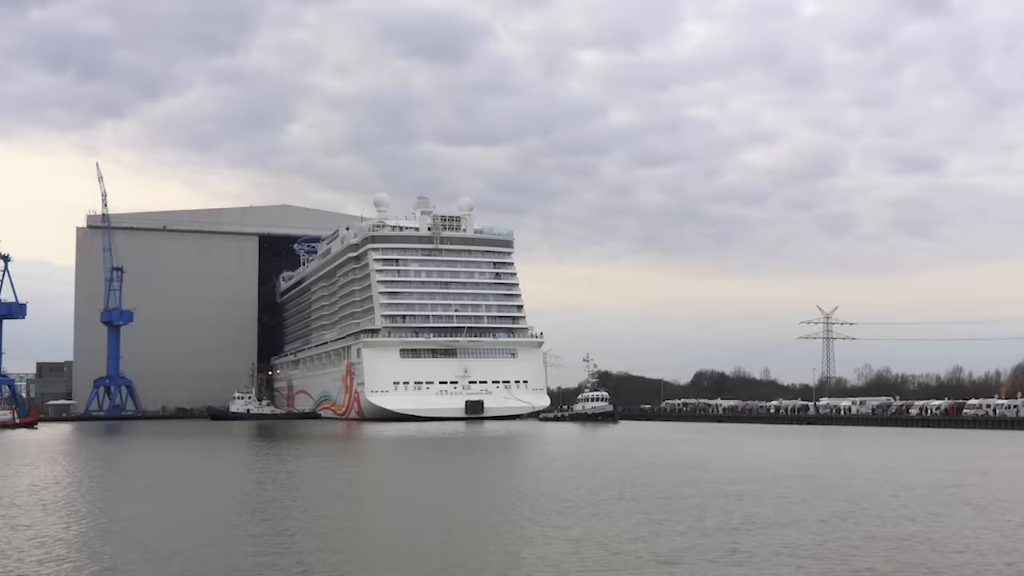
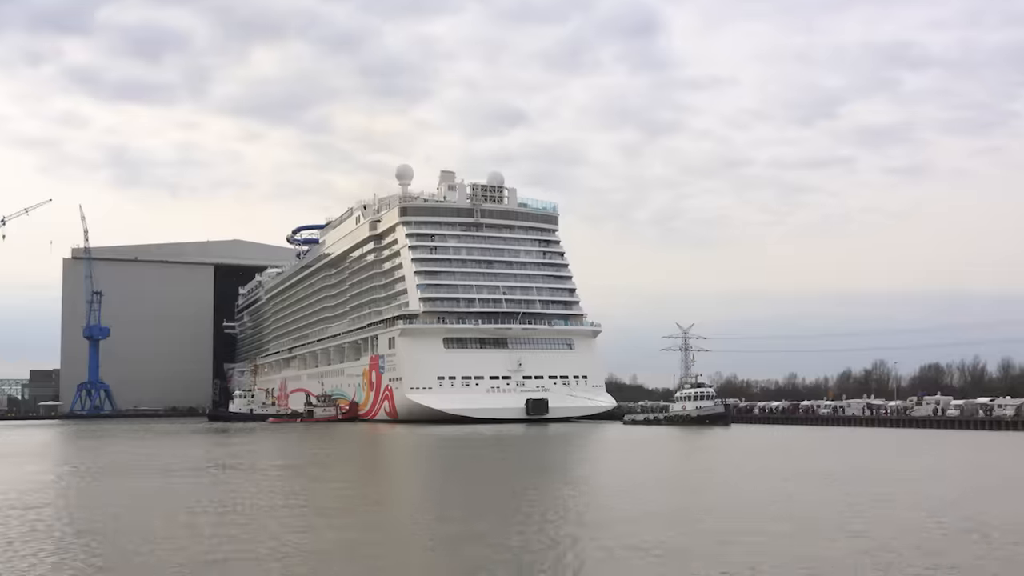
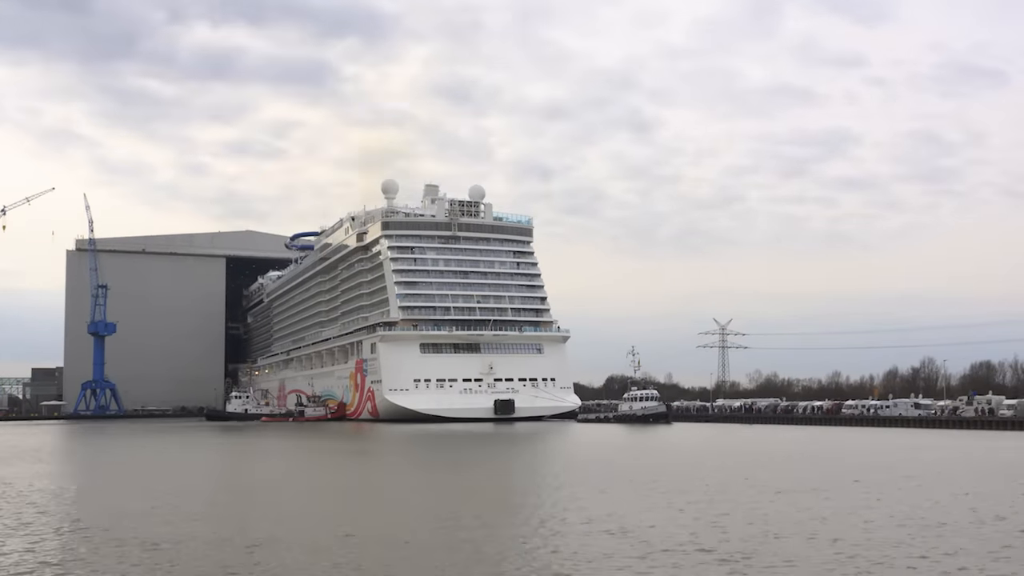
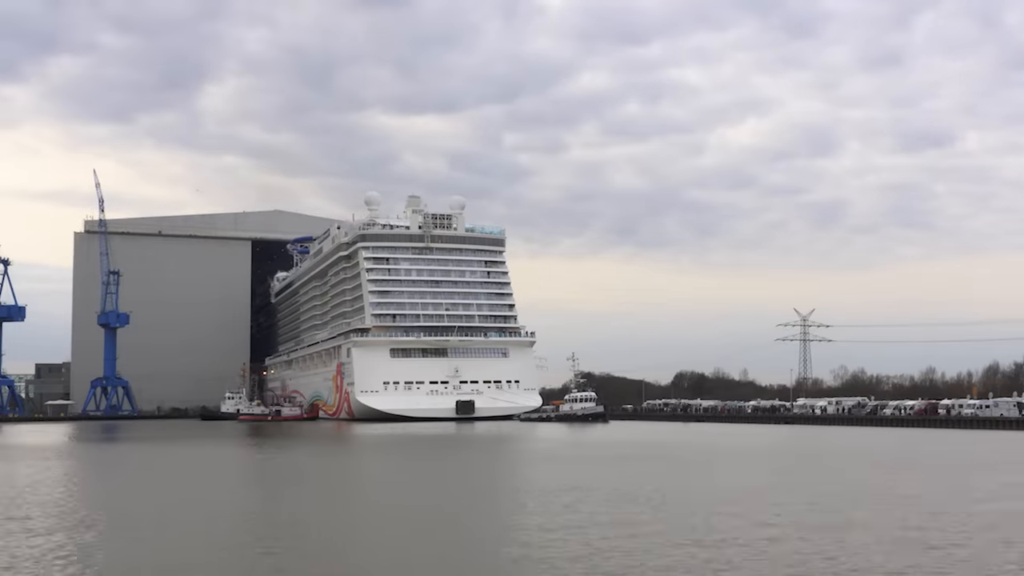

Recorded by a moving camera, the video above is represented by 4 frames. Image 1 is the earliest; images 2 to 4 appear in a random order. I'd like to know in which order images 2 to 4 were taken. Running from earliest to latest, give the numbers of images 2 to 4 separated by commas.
4, 3, 2
